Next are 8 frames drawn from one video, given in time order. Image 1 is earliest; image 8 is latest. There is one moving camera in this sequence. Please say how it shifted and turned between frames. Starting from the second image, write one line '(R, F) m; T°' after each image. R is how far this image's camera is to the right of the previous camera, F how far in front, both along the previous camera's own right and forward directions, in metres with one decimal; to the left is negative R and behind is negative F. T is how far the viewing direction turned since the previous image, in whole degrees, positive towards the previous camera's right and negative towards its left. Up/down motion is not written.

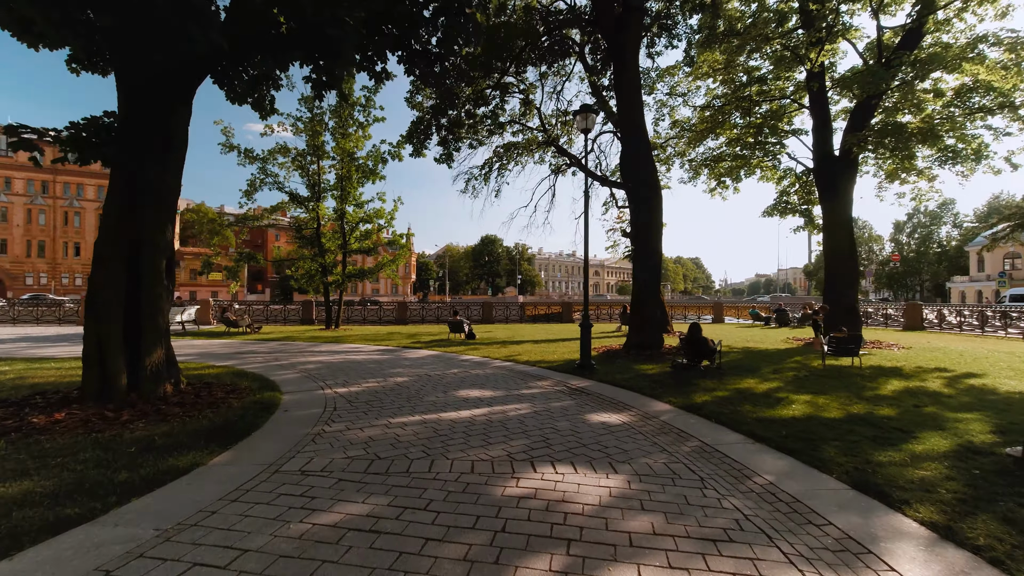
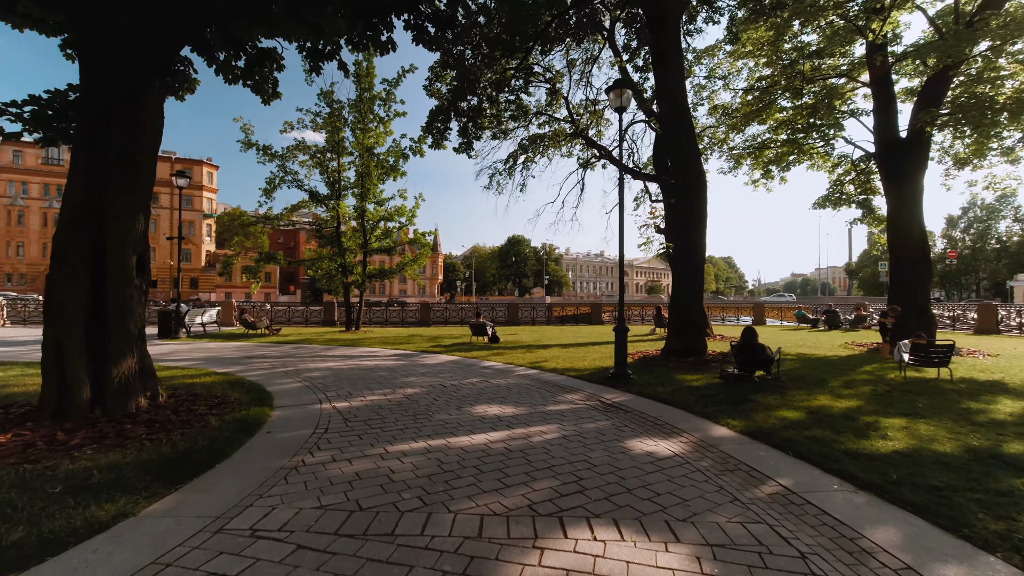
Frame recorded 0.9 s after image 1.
(0.0, +1.1) m; -3°
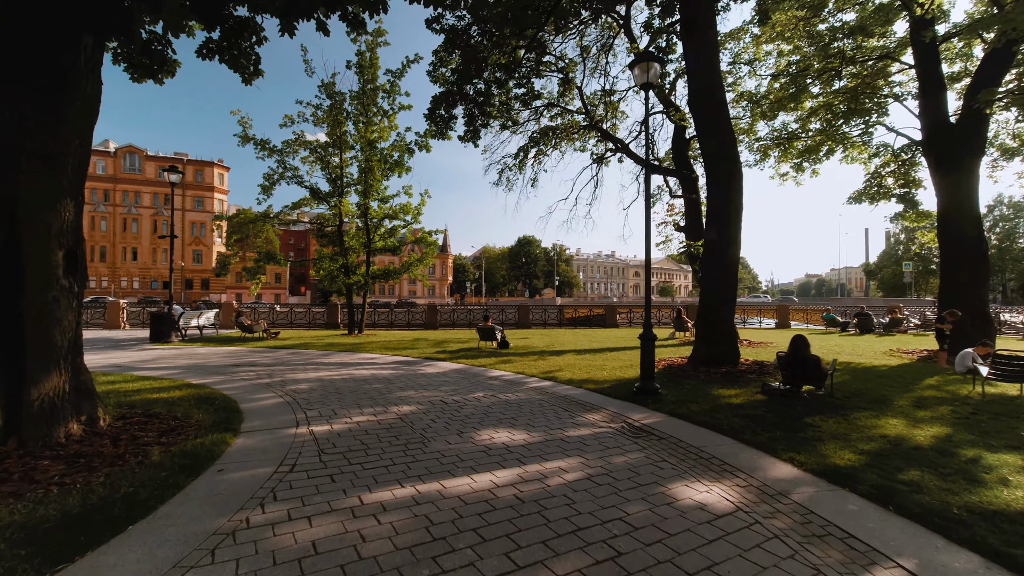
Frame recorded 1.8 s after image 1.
(0.0, +1.1) m; -1°
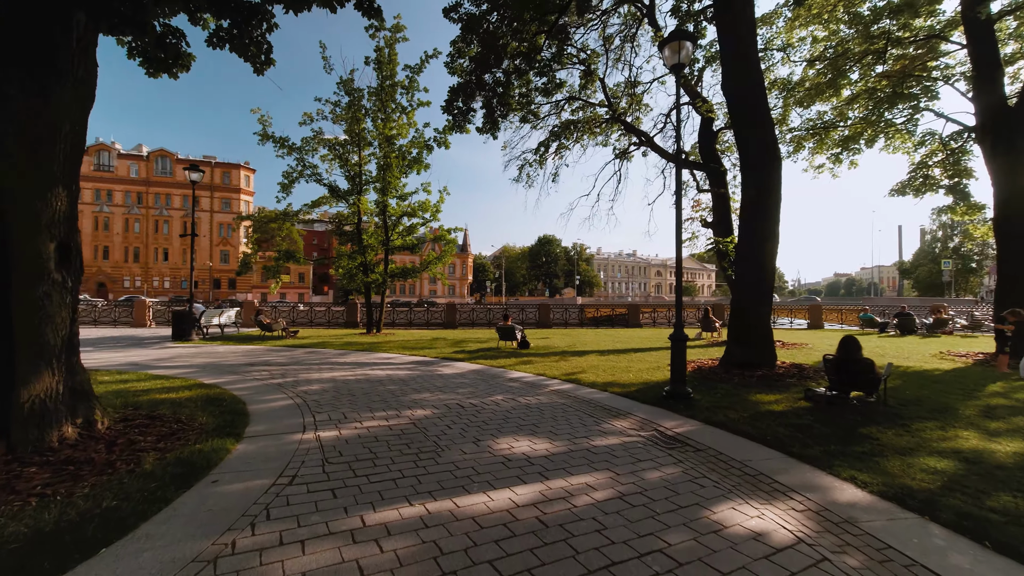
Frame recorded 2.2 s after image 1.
(0.0, +0.5) m; -3°
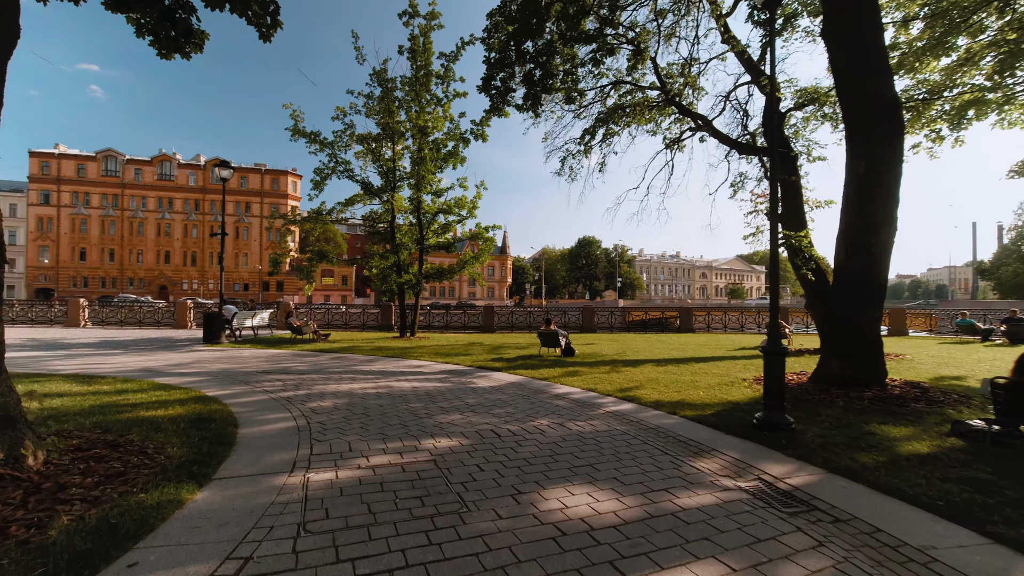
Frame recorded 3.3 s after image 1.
(-0.1, +1.4) m; -5°
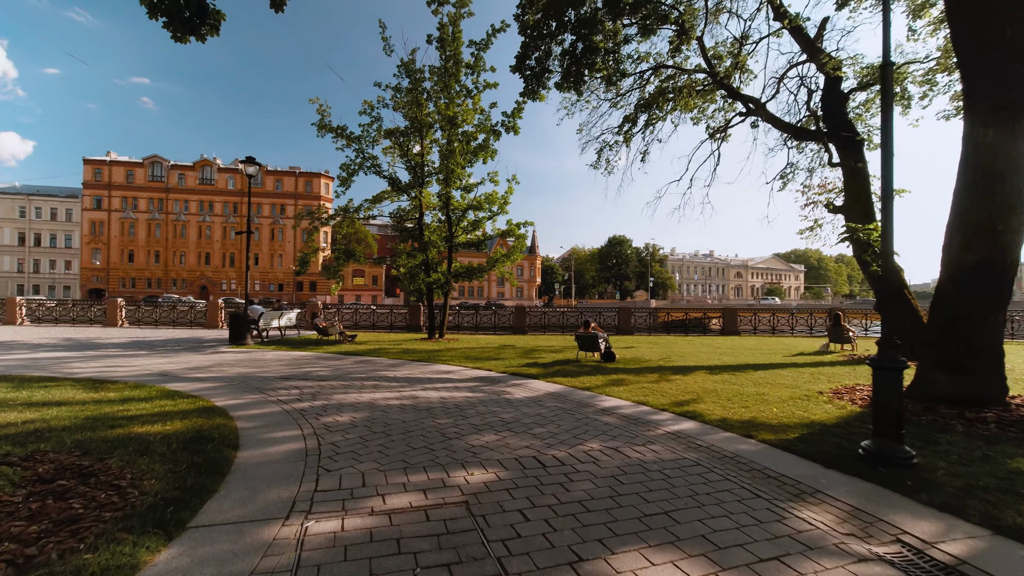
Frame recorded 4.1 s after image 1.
(-0.2, +1.0) m; -4°
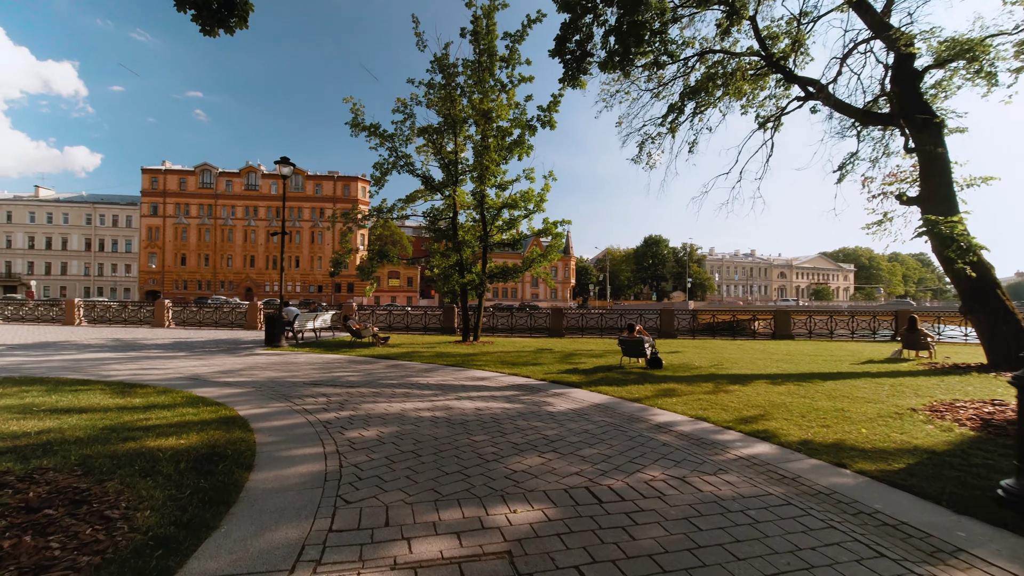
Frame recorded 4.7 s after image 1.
(-0.1, +0.7) m; -4°
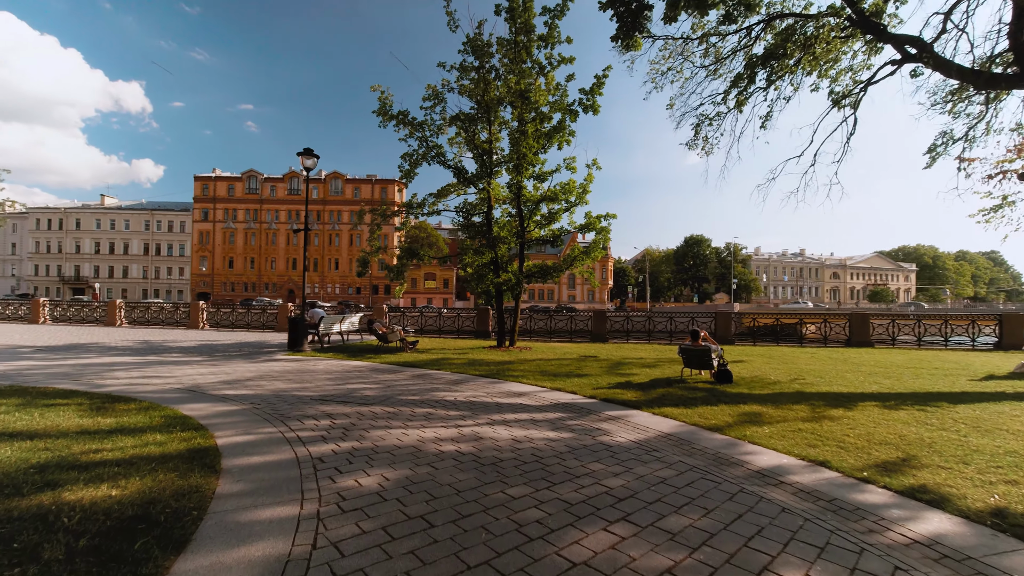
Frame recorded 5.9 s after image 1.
(-0.1, +1.5) m; -5°
